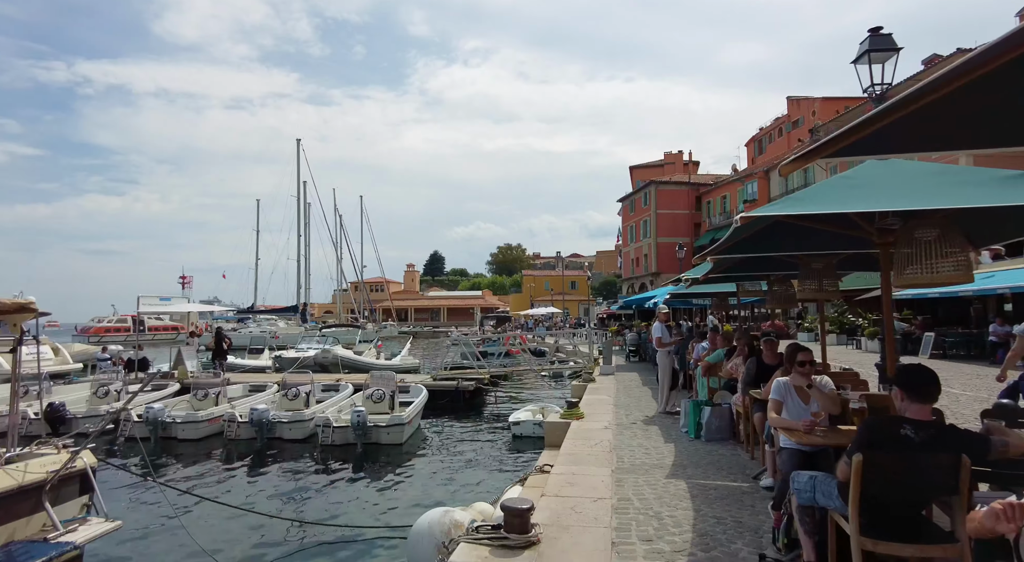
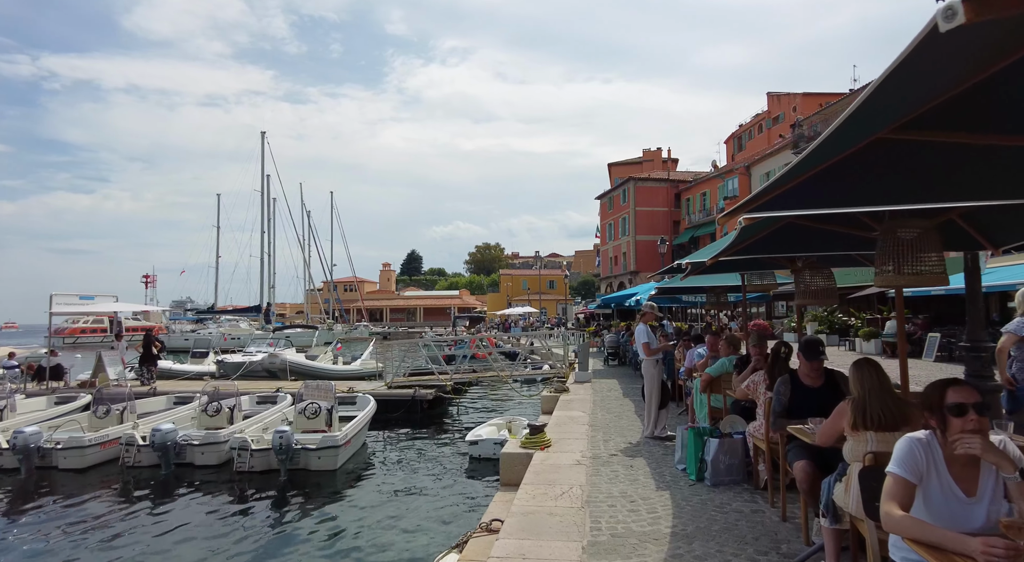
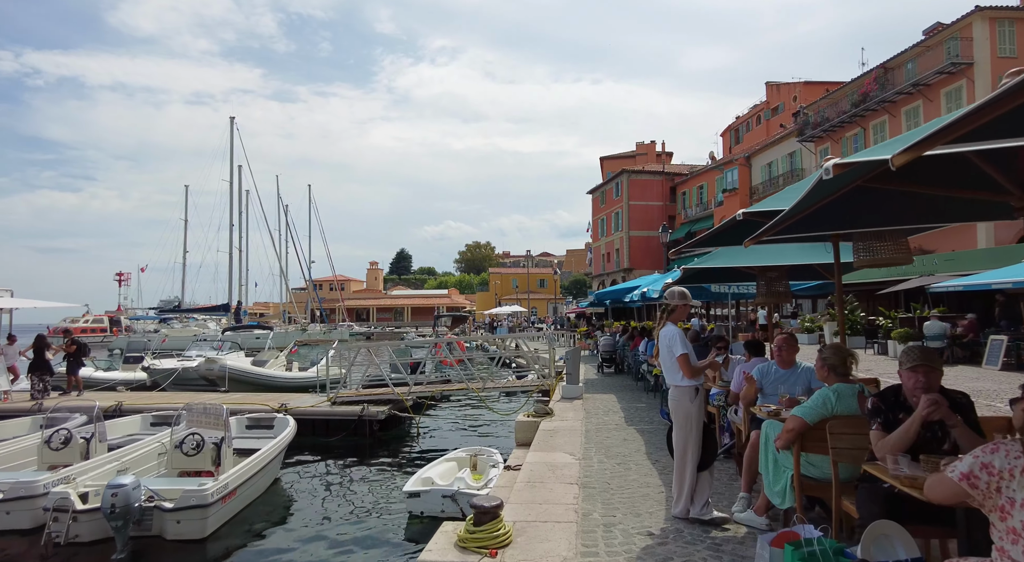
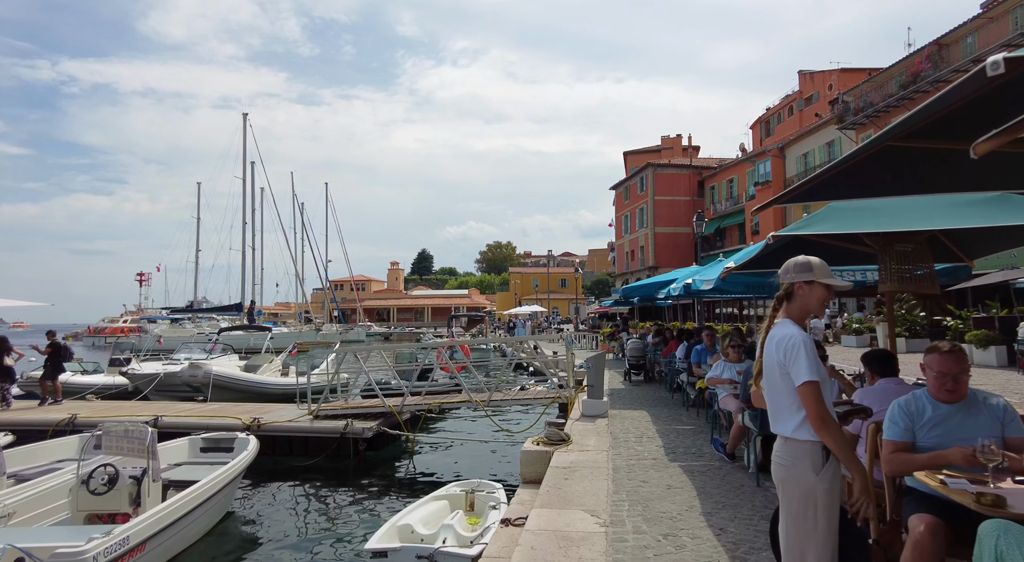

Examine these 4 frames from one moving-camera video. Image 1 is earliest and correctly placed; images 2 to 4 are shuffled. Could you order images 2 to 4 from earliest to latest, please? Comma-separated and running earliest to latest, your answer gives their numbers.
2, 3, 4
